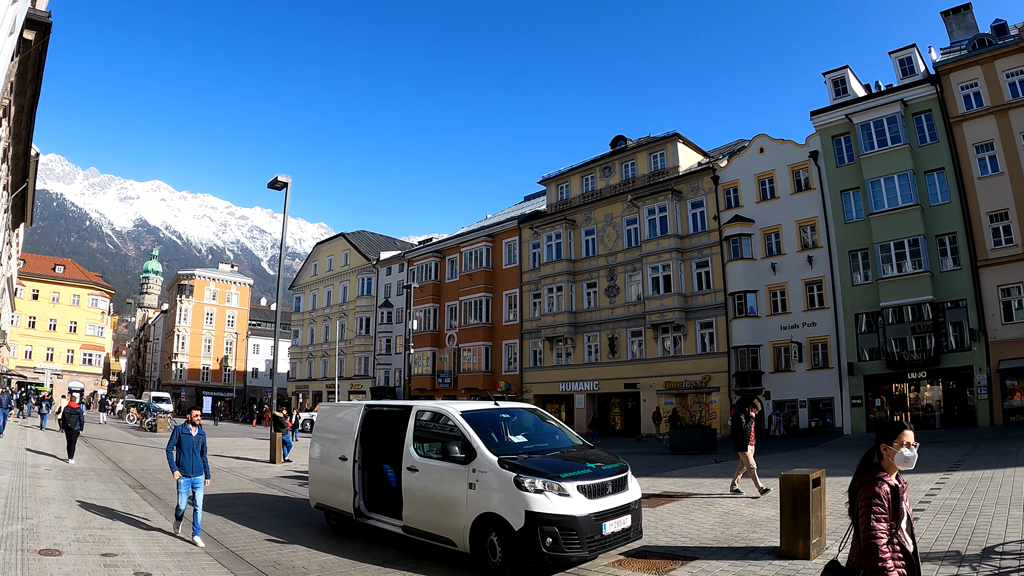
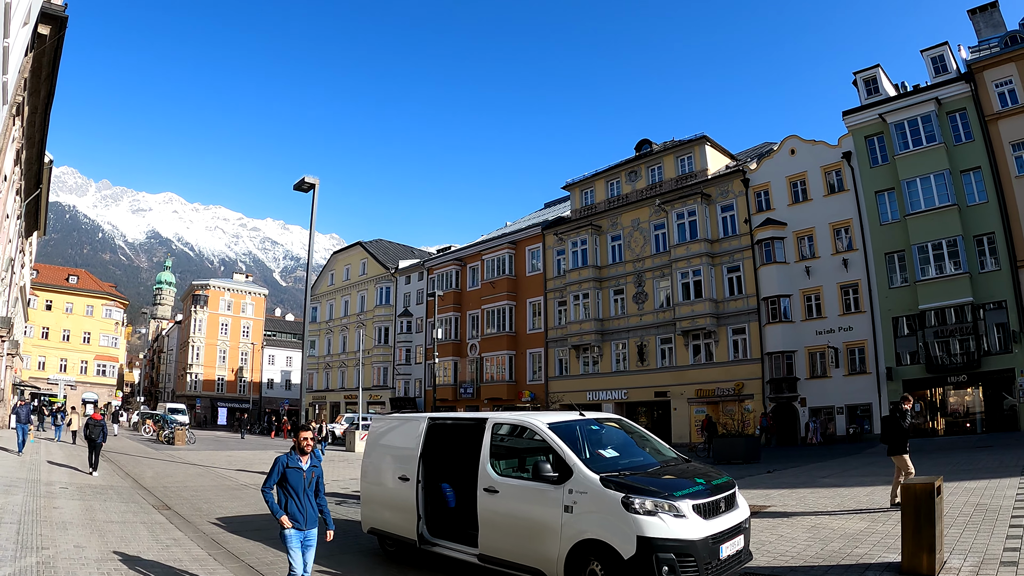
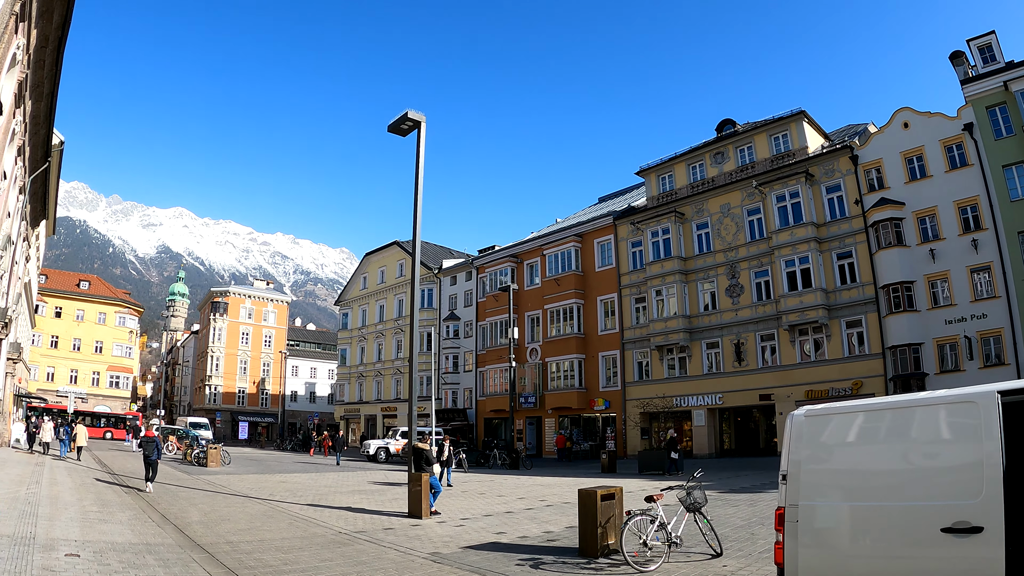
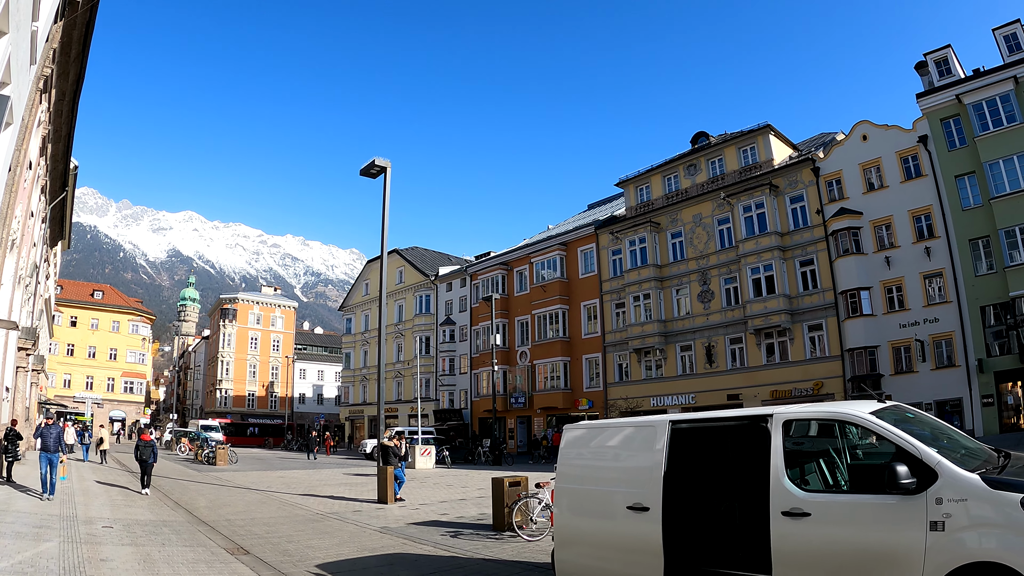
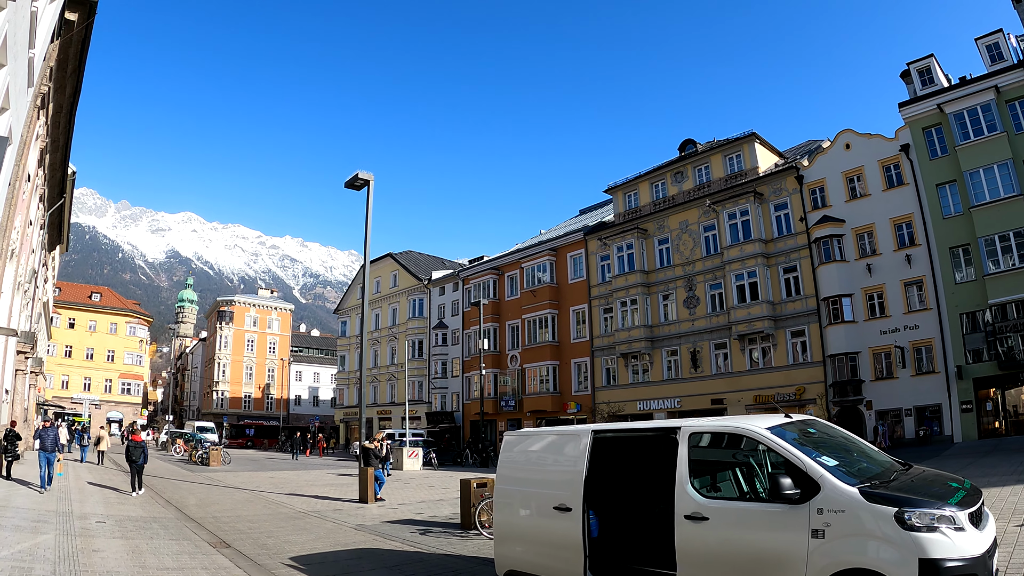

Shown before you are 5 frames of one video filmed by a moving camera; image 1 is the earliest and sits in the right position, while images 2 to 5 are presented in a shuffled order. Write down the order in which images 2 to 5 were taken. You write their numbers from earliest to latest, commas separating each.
2, 5, 4, 3
